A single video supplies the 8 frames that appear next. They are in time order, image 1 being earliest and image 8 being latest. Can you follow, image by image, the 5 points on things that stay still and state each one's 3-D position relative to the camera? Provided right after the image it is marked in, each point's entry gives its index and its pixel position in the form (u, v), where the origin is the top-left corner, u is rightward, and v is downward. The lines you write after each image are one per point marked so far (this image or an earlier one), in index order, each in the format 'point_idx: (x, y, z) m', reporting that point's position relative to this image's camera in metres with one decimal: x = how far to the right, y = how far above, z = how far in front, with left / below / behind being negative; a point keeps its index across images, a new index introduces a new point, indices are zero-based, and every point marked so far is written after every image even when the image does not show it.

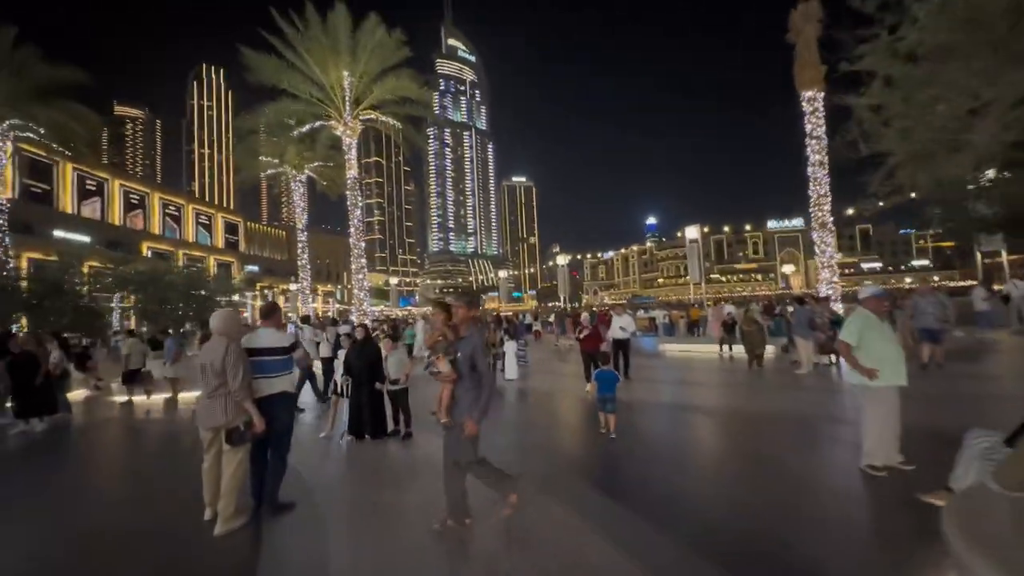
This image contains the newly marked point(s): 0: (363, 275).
0: (-5.8, +0.5, +19.1) m
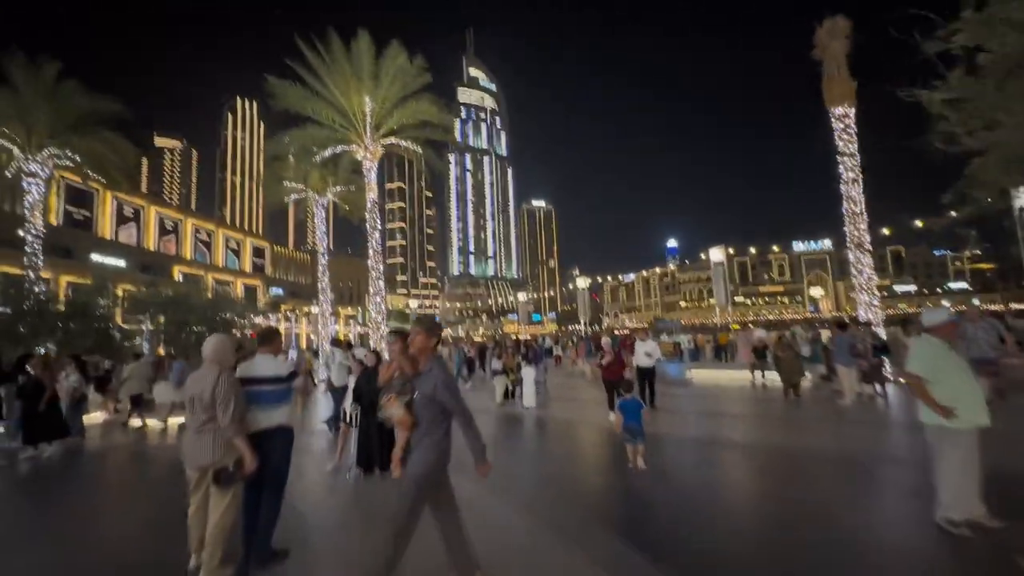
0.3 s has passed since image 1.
0: (-5.1, -0.4, +19.0) m
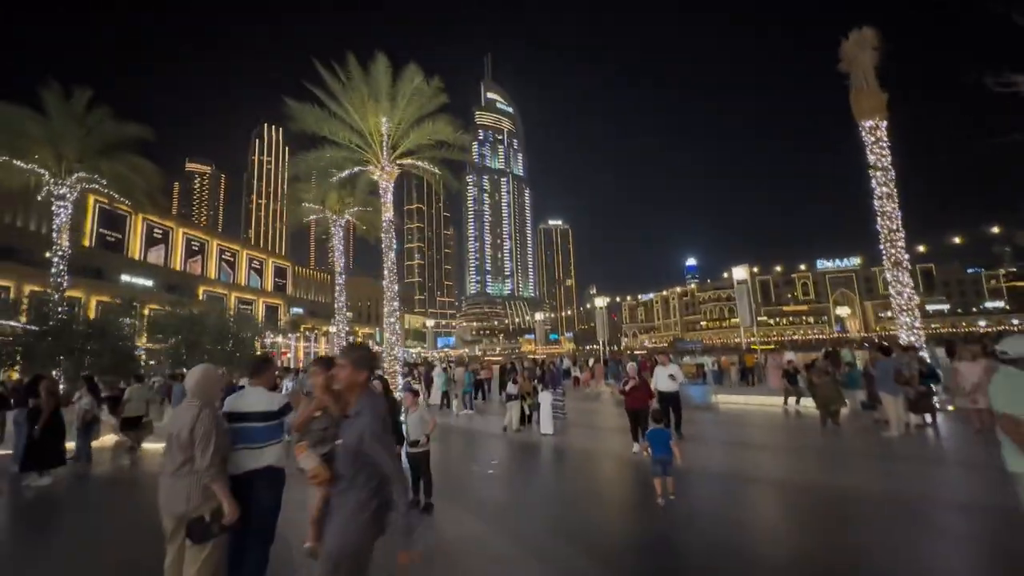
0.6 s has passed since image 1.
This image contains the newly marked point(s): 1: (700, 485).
0: (-4.4, -1.2, +18.7) m
1: (+2.8, -2.9, +7.4) m
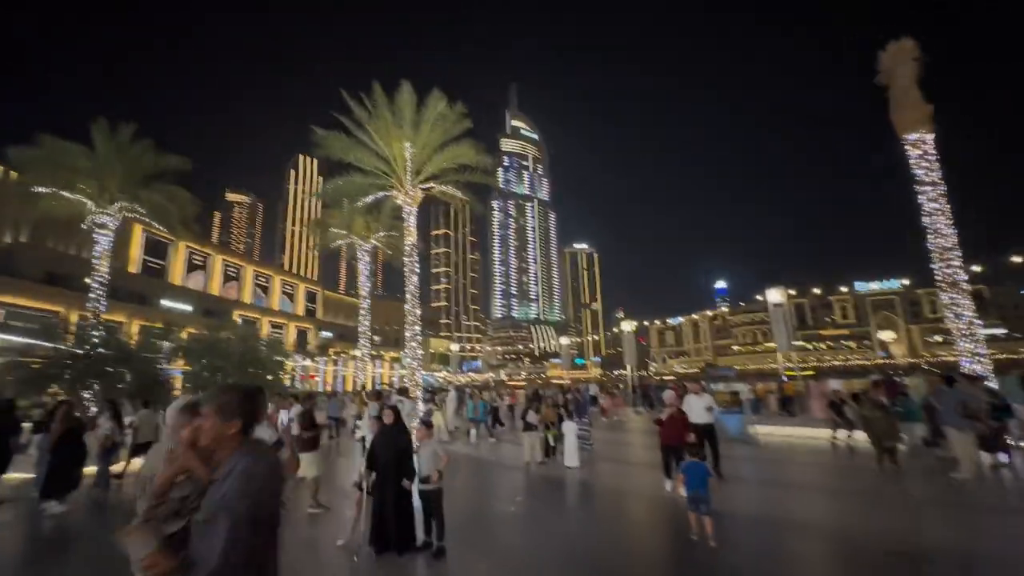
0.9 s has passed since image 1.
0: (-3.5, -2.1, +18.5) m
1: (+3.1, -3.2, +6.7) m
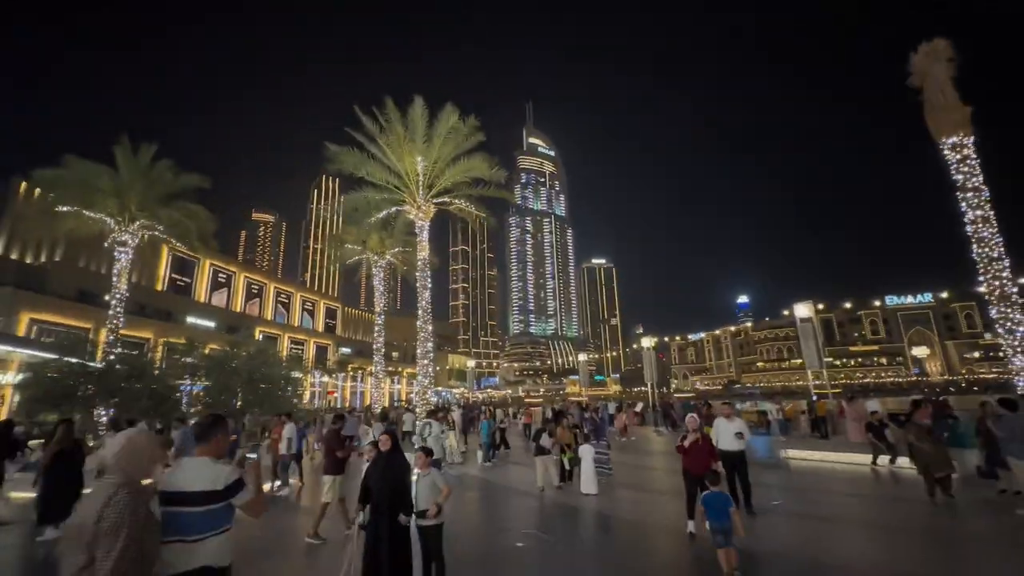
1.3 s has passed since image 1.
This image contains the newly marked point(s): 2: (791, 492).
0: (-3.0, -2.6, +18.0) m
1: (+3.2, -3.4, +6.0) m
2: (+5.9, -4.4, +10.6) m
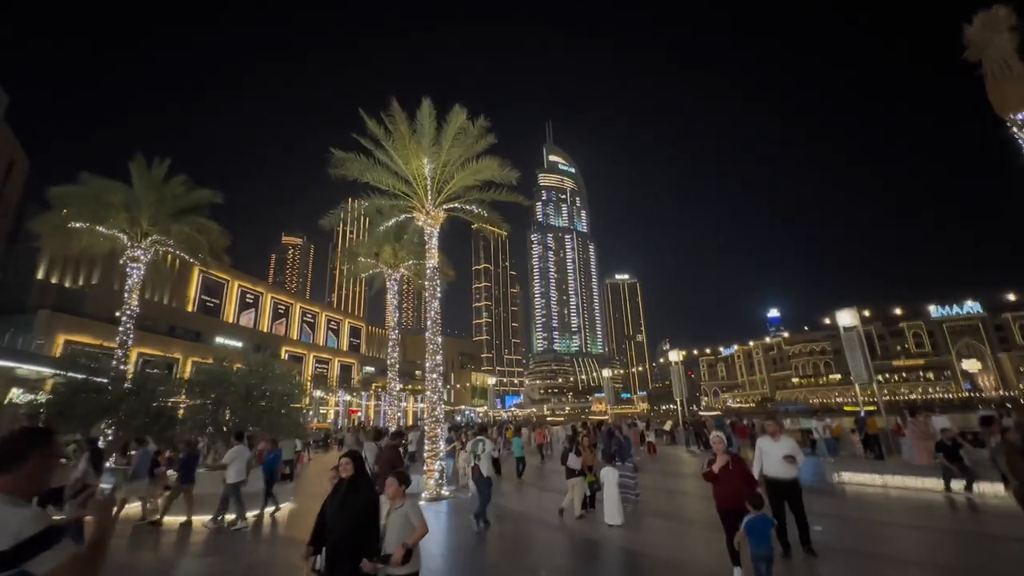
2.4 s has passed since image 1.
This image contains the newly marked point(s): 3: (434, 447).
0: (-2.4, -3.0, +17.0) m
1: (+3.2, -3.2, +4.6) m
2: (+6.1, -4.3, +9.1) m
3: (-2.5, -5.0, +15.8) m
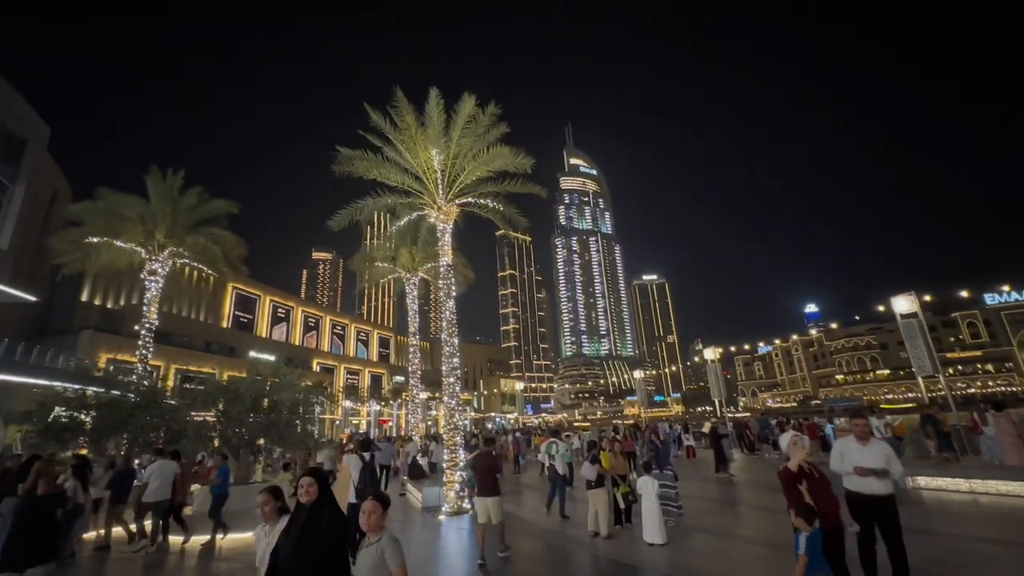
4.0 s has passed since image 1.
0: (-1.7, -3.0, +16.0) m
1: (+3.3, -2.9, +3.3) m
2: (+6.5, -3.9, +7.6) m
3: (-1.7, -5.0, +14.8) m
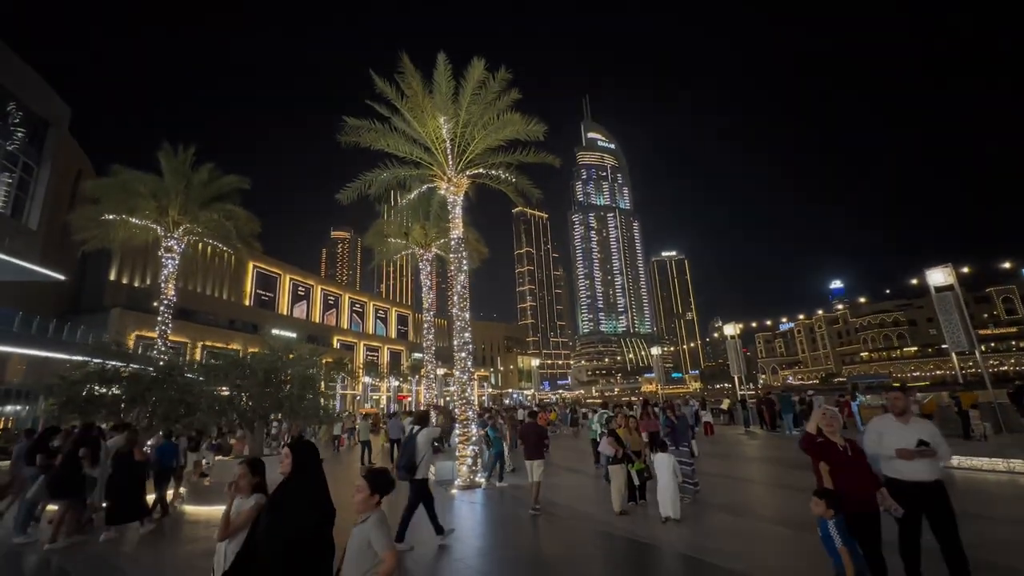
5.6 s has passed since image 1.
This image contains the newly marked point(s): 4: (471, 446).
0: (-1.3, -2.1, +15.7) m
1: (+3.2, -2.6, +2.9) m
2: (+6.6, -3.4, +7.2) m
3: (-1.3, -4.2, +14.6) m
4: (-1.2, -4.5, +14.0) m
